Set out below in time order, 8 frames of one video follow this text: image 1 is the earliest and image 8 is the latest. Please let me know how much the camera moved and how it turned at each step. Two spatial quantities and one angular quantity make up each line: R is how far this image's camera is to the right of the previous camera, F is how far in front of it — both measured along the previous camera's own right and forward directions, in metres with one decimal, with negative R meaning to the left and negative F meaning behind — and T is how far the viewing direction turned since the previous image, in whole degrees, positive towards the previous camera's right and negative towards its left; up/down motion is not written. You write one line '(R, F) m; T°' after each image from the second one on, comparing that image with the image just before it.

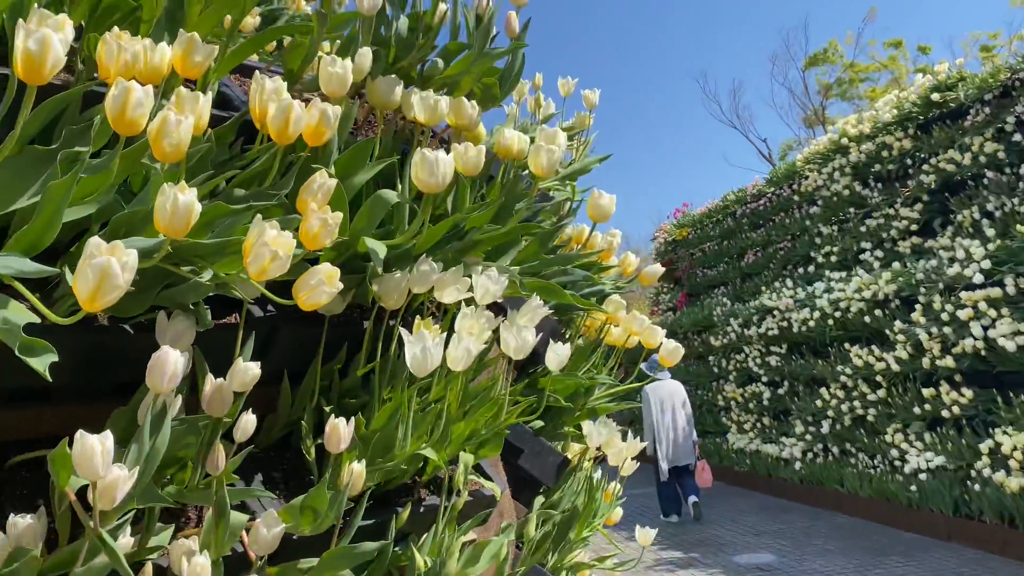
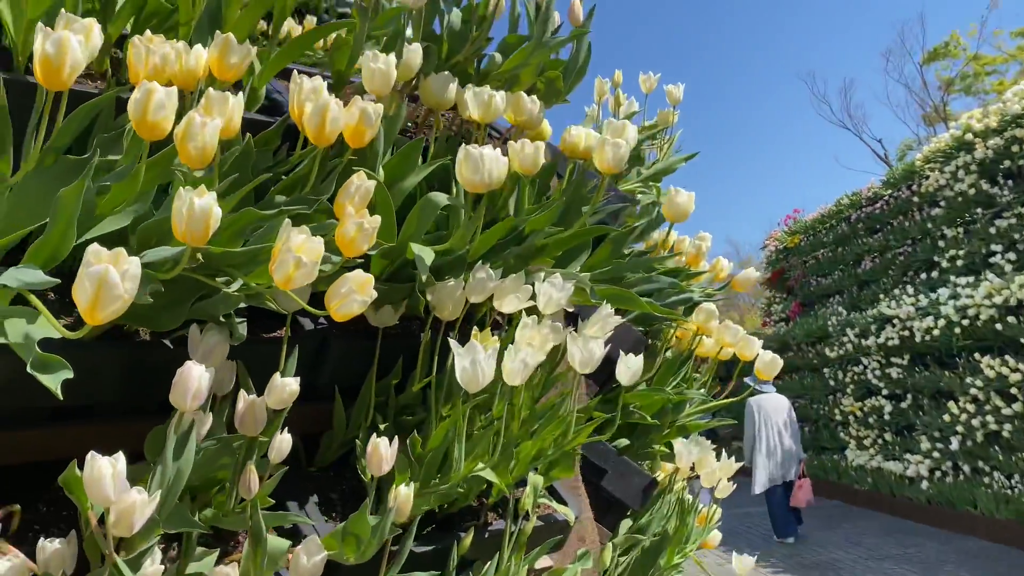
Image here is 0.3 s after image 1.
(+0.1, +0.1) m; -7°
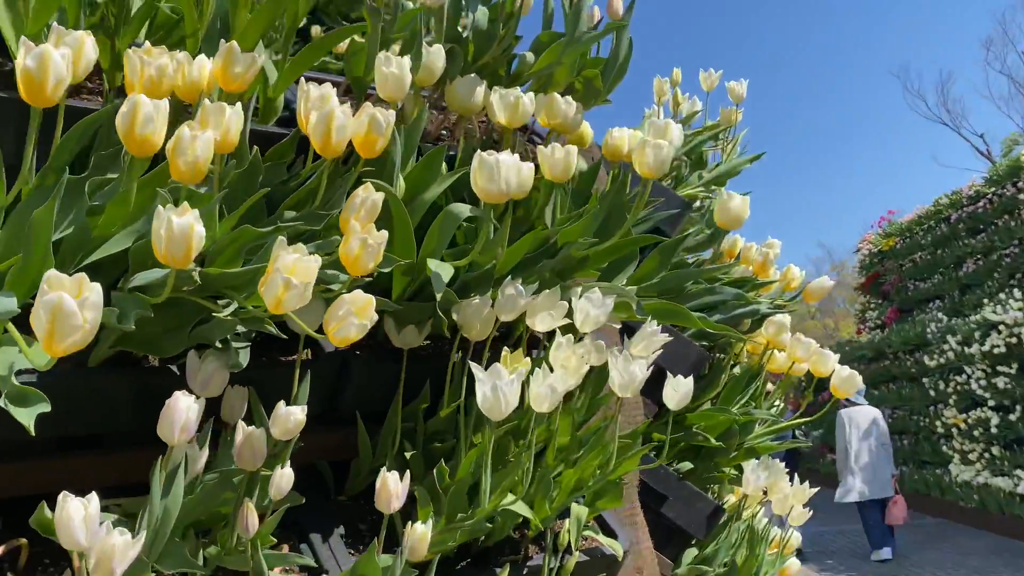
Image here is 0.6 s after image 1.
(+0.1, +0.1) m; -6°
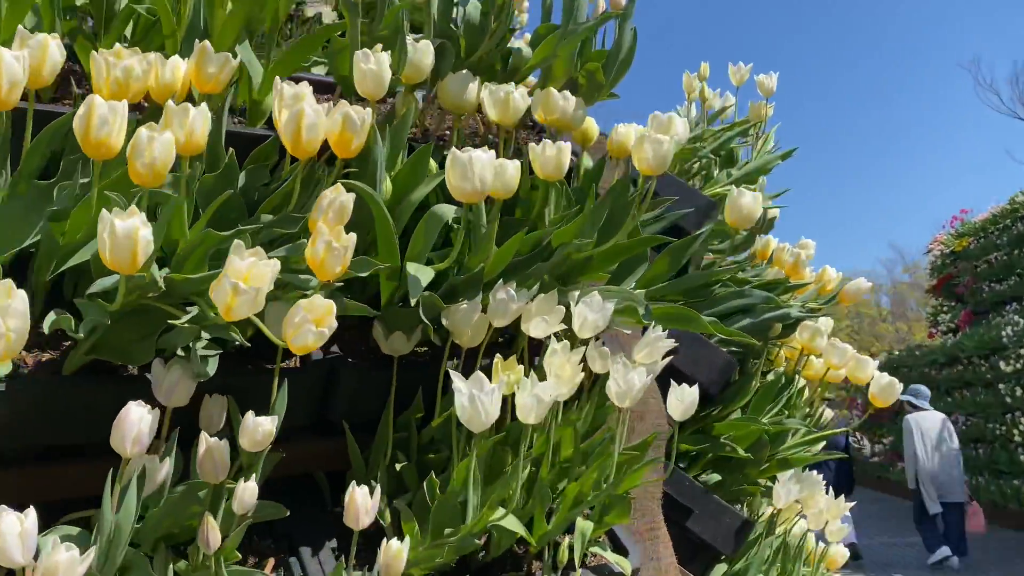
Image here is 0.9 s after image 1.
(+0.1, +0.1) m; -4°
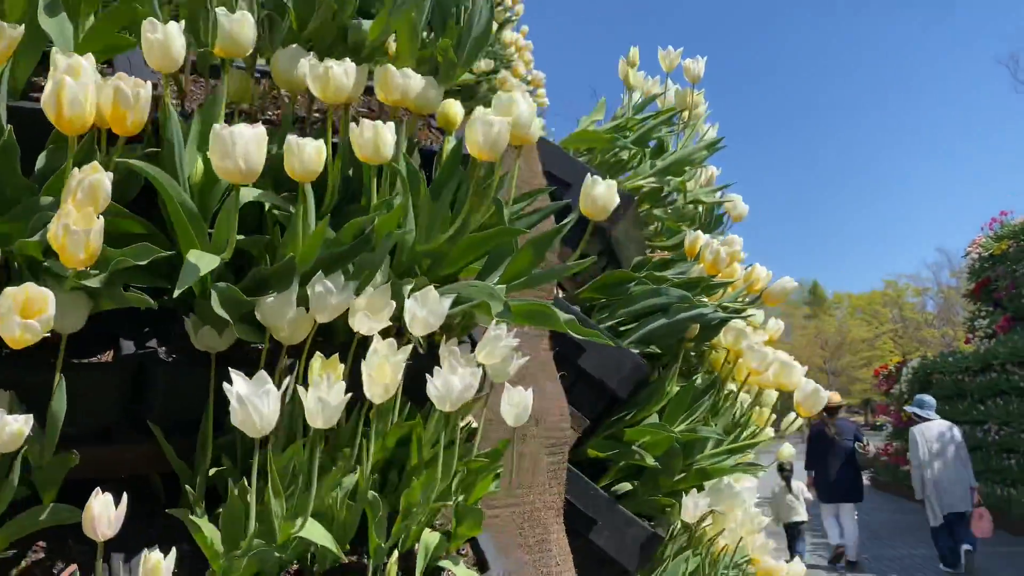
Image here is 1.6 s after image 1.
(+0.3, +0.1) m; -3°
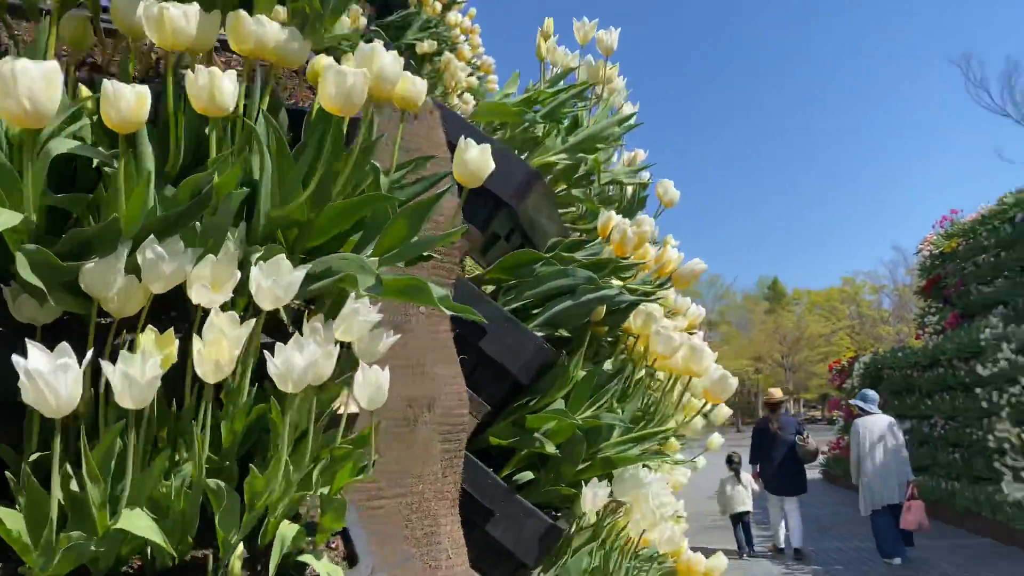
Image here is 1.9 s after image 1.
(+0.1, +0.1) m; +2°
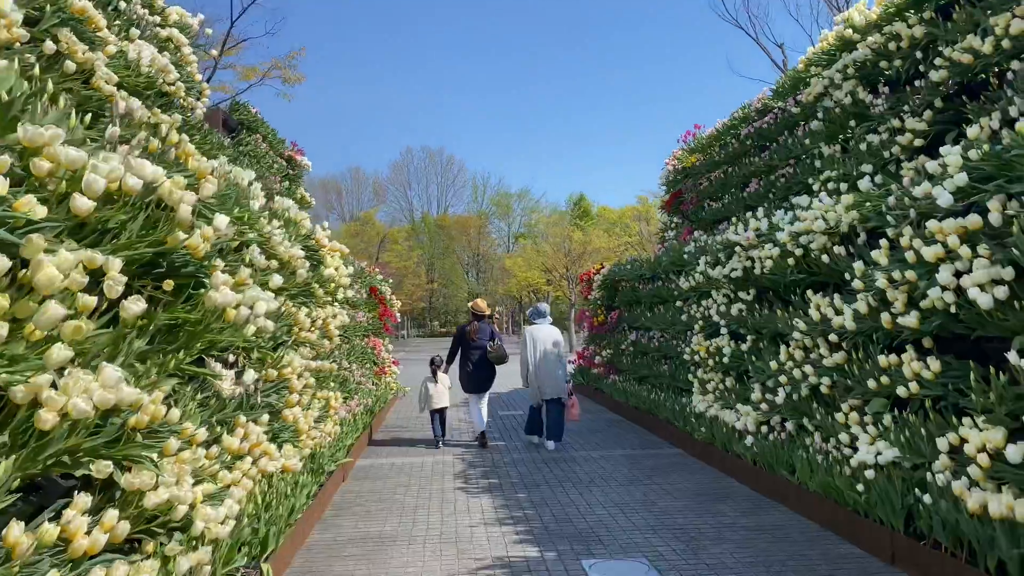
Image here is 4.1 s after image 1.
(+1.1, +0.6) m; +12°
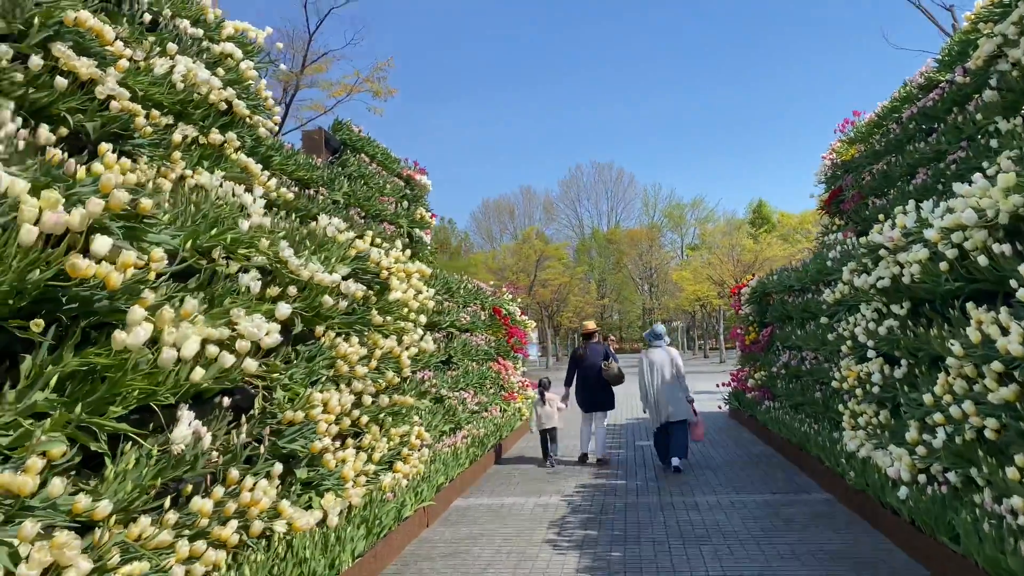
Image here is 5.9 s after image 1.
(+0.6, +0.8) m; -12°
